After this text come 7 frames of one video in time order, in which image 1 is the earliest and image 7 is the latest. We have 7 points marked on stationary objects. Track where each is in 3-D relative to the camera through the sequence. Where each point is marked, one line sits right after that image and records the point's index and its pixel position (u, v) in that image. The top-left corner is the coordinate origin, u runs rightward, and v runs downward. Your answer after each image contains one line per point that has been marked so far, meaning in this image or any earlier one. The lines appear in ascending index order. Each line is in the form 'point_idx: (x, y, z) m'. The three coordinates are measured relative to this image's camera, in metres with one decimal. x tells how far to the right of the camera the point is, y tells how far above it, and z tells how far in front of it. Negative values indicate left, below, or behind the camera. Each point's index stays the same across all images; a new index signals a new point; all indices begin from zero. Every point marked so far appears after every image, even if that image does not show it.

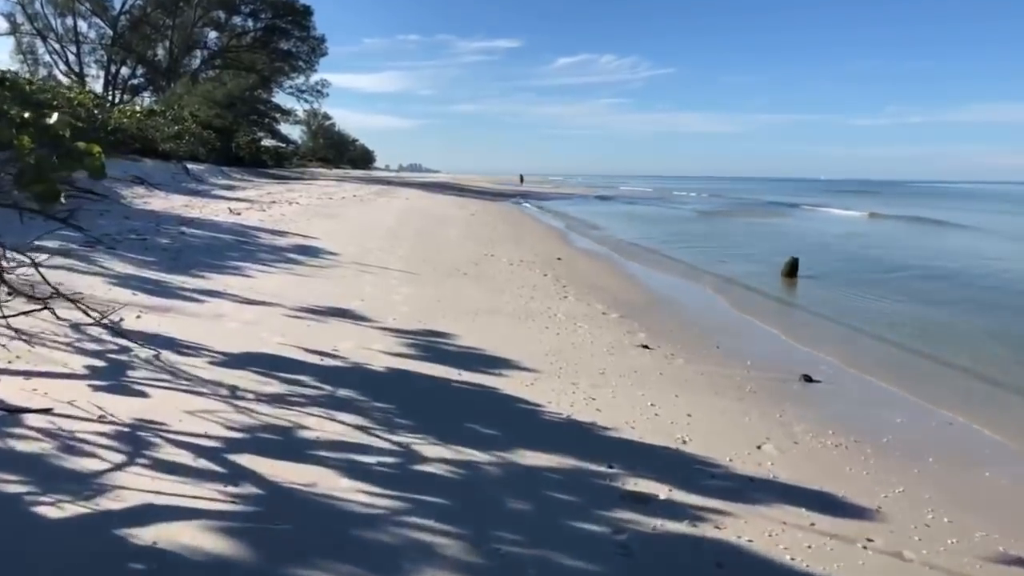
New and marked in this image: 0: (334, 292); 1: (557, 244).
0: (-1.9, 0.0, +8.7) m
1: (+1.1, +1.1, +19.7) m
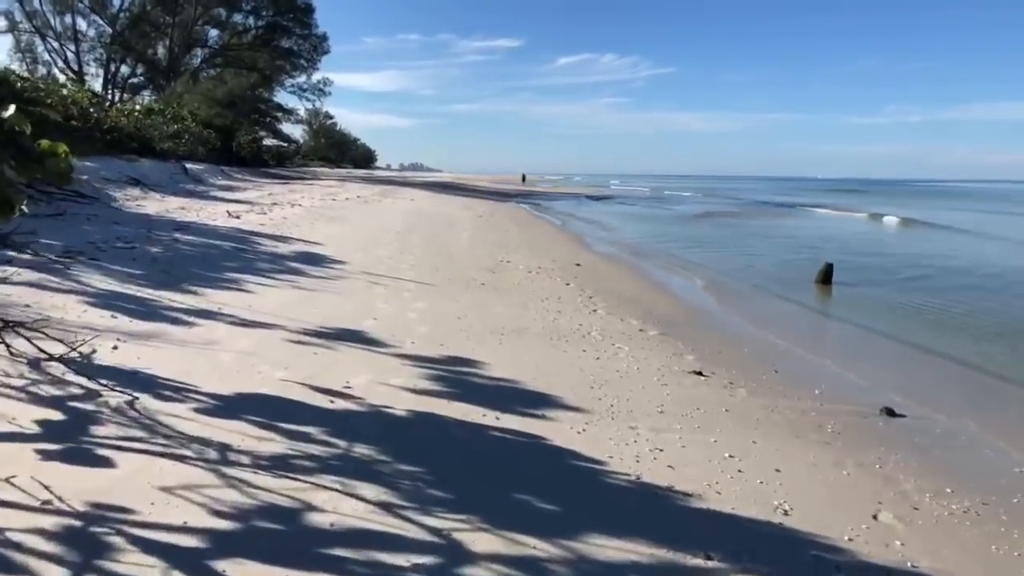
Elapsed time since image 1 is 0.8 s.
0: (-1.6, -0.2, +7.7) m
1: (+1.4, +0.9, +18.7) m
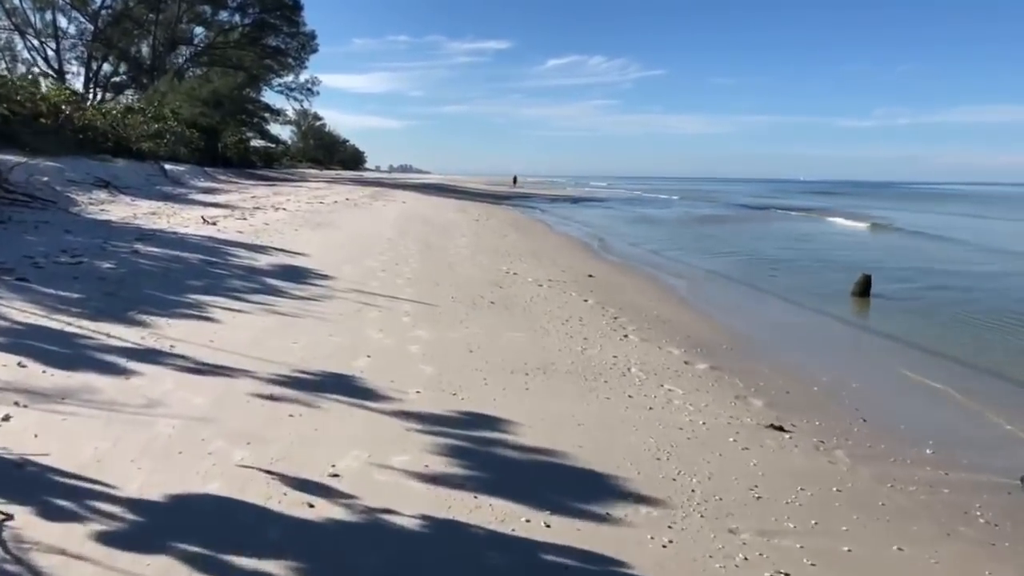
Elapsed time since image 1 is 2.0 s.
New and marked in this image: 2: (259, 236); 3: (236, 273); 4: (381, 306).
0: (-1.4, -0.4, +6.2) m
1: (+1.5, +0.7, +17.3) m
2: (-4.1, +0.8, +13.0) m
3: (-3.2, +0.2, +9.1) m
4: (-1.3, -0.2, +8.1) m
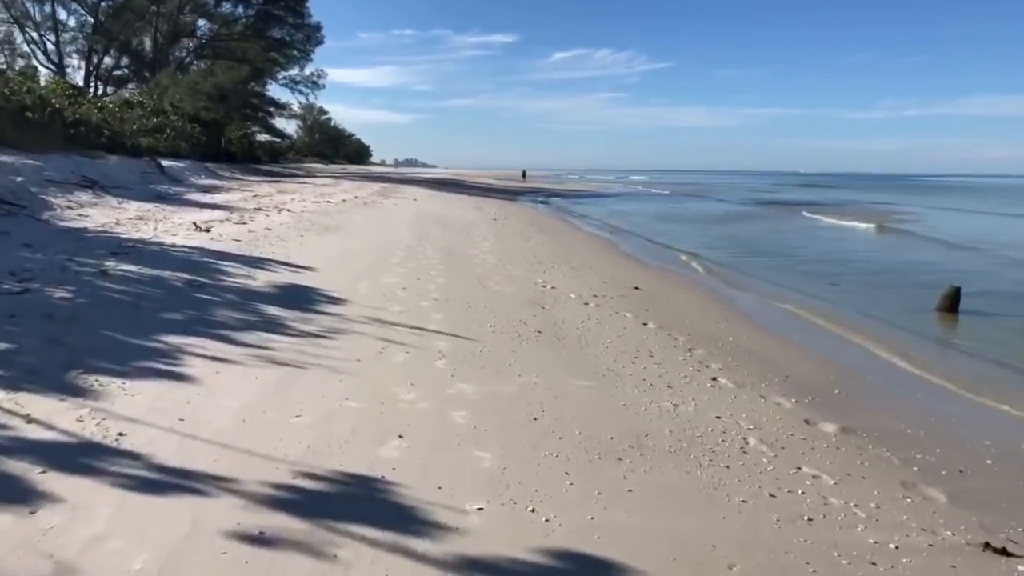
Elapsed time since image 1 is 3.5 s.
0: (-1.0, -0.7, +4.5) m
1: (+2.0, +0.5, +15.6) m
2: (-3.6, +0.6, +11.3) m
3: (-2.6, -0.1, +7.4) m
4: (-0.8, -0.5, +6.4) m
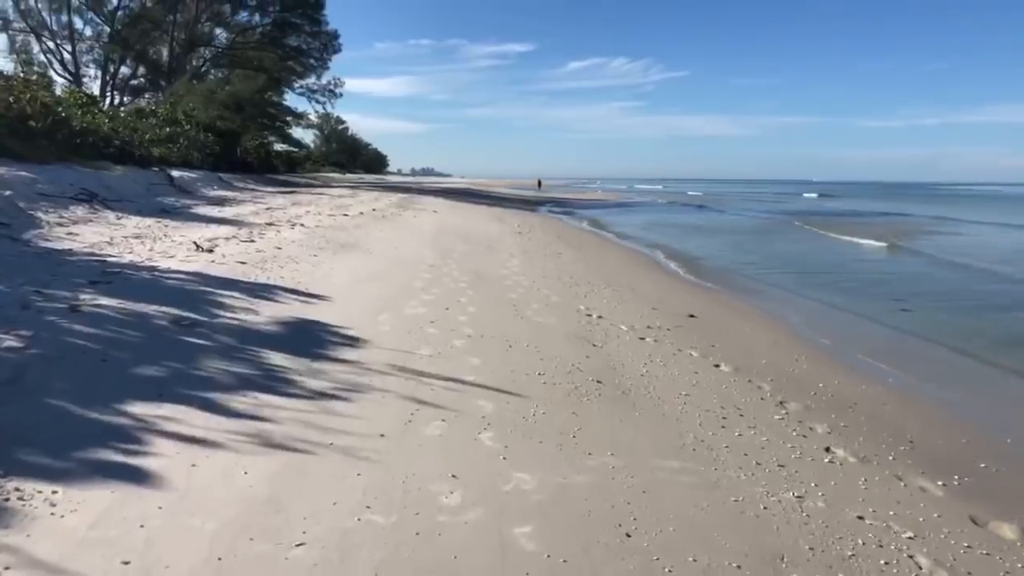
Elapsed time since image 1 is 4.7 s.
0: (-0.6, -1.0, +3.2) m
1: (+2.6, +0.1, +14.2) m
2: (-3.1, +0.2, +10.0) m
3: (-2.2, -0.4, +6.1) m
4: (-0.4, -0.8, +5.1) m
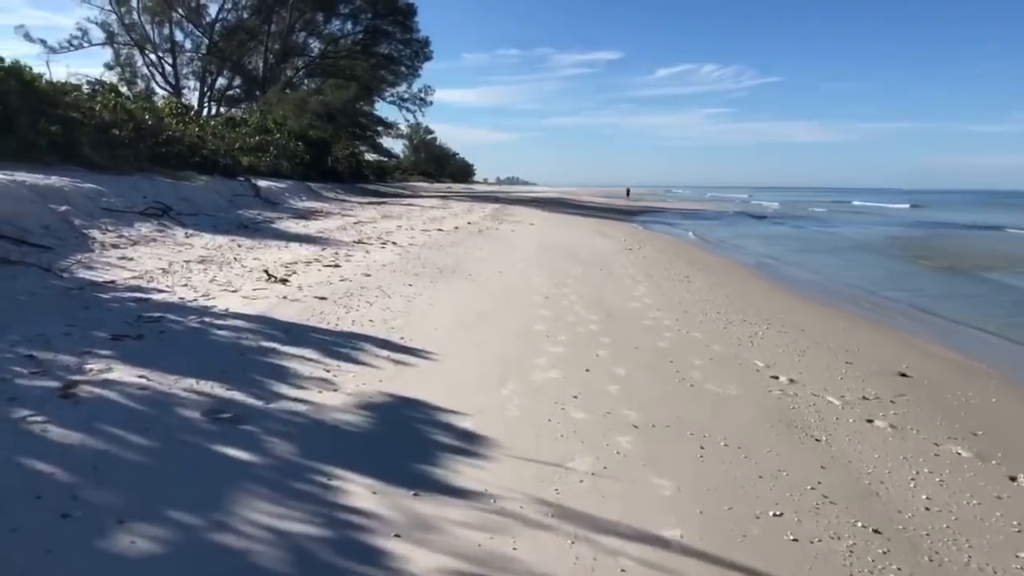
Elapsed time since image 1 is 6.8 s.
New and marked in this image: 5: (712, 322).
0: (+0.2, -1.4, +0.8) m
1: (+4.5, -0.5, +11.4) m
2: (-1.6, -0.2, +7.9) m
3: (-1.2, -0.8, +3.9) m
4: (+0.5, -1.2, +2.7) m
5: (+2.5, -0.4, +10.0) m
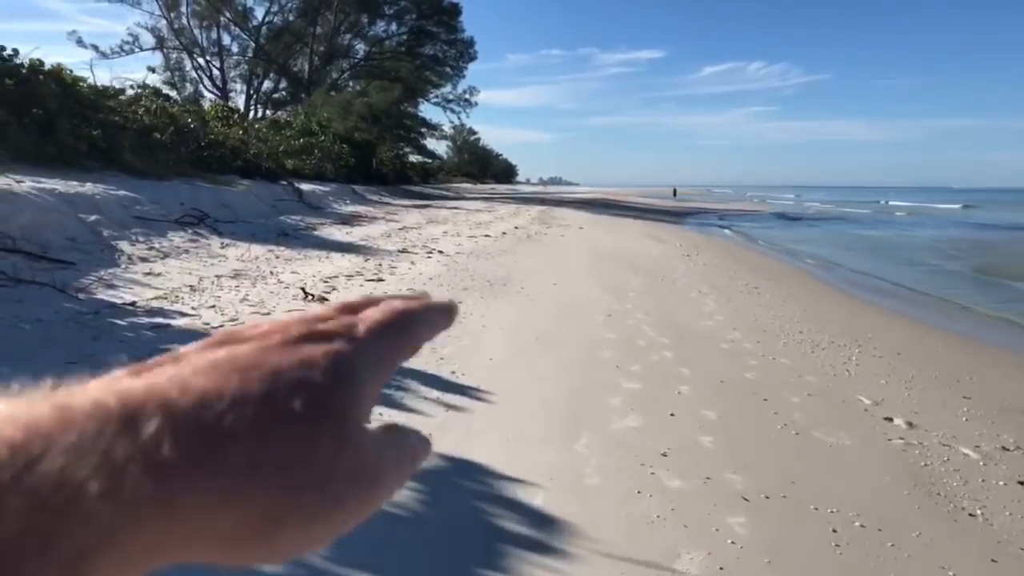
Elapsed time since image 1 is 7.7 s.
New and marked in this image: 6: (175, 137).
0: (+0.3, -1.6, -0.1) m
1: (+5.3, -0.7, +10.2) m
2: (-1.0, -0.4, +7.0) m
3: (-0.8, -1.0, +3.0) m
4: (+0.8, -1.4, +1.7) m
5: (+3.2, -0.6, +8.9) m
6: (-8.3, +3.8, +19.7) m
